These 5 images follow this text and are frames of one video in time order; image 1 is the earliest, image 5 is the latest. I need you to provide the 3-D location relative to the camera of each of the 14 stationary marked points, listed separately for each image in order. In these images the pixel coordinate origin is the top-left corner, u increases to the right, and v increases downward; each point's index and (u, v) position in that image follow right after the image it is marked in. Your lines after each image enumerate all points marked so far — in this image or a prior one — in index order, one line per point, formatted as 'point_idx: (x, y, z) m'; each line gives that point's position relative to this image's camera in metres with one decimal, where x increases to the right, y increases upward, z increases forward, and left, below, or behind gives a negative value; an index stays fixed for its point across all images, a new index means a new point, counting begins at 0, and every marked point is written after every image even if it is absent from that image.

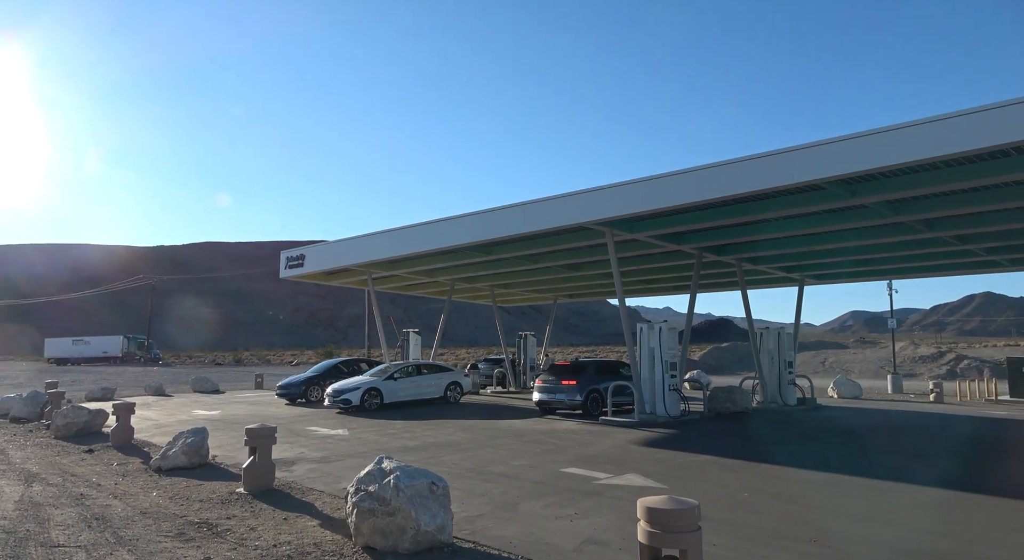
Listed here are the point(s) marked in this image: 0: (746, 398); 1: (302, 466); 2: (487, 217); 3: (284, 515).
0: (+6.1, -3.1, +17.3) m
1: (-3.5, -3.1, +11.0) m
2: (-0.6, +1.7, +17.6) m
3: (-2.7, -2.7, +7.8) m
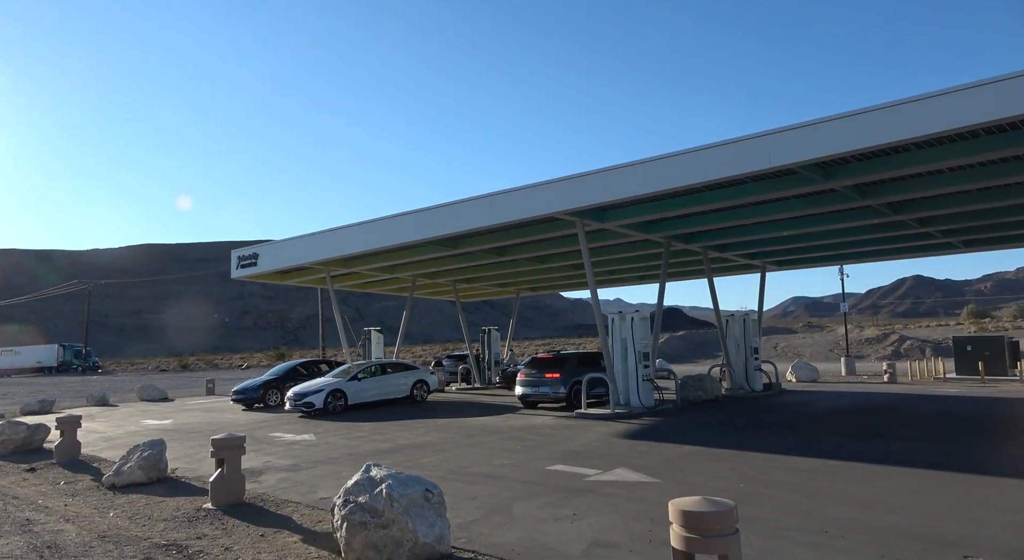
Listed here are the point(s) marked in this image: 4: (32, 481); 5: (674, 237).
0: (+5.3, -2.7, +17.3) m
1: (-3.7, -3.0, +10.3) m
2: (-1.5, +1.9, +17.1) m
3: (-2.7, -2.7, +7.2) m
4: (-8.1, -3.4, +11.2) m
5: (+4.1, +1.1, +17.0) m
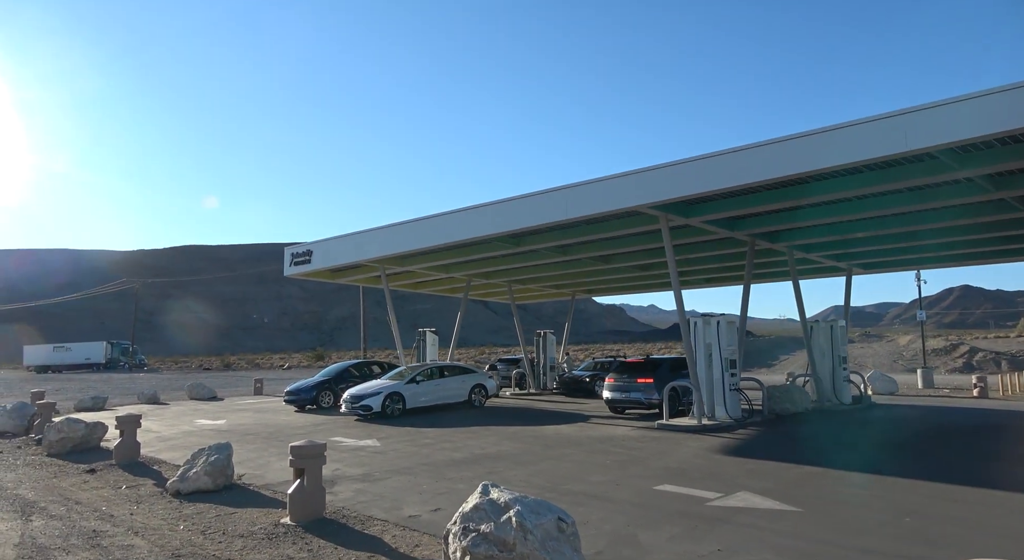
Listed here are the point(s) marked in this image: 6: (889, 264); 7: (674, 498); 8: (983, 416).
0: (+7.0, -2.8, +16.0) m
1: (-2.4, -2.9, +9.5) m
2: (+0.3, +1.9, +16.1) m
3: (-1.5, -2.6, +6.3) m
4: (-6.7, -3.2, +10.6) m
5: (+5.9, +1.1, +15.8) m
6: (+10.8, +0.5, +19.1) m
7: (+1.9, -2.6, +7.8) m
8: (+11.6, -3.4, +16.5) m
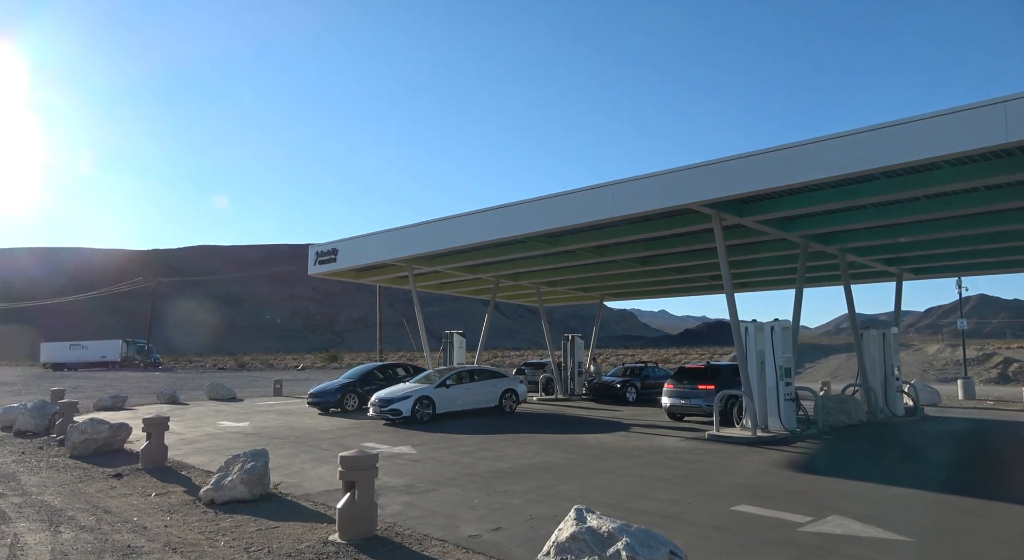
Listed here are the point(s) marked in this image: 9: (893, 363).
0: (+7.9, -2.9, +15.2) m
1: (-1.6, -2.9, +8.8) m
2: (+1.2, +1.9, +15.5) m
3: (-0.8, -2.6, +5.6) m
4: (-5.9, -3.2, +10.0) m
5: (+6.8, +1.0, +15.0) m
6: (+11.8, +0.3, +18.2) m
7: (+2.6, -2.6, +7.1) m
8: (+12.5, -3.5, +15.6) m
9: (+9.5, -2.1, +16.7) m
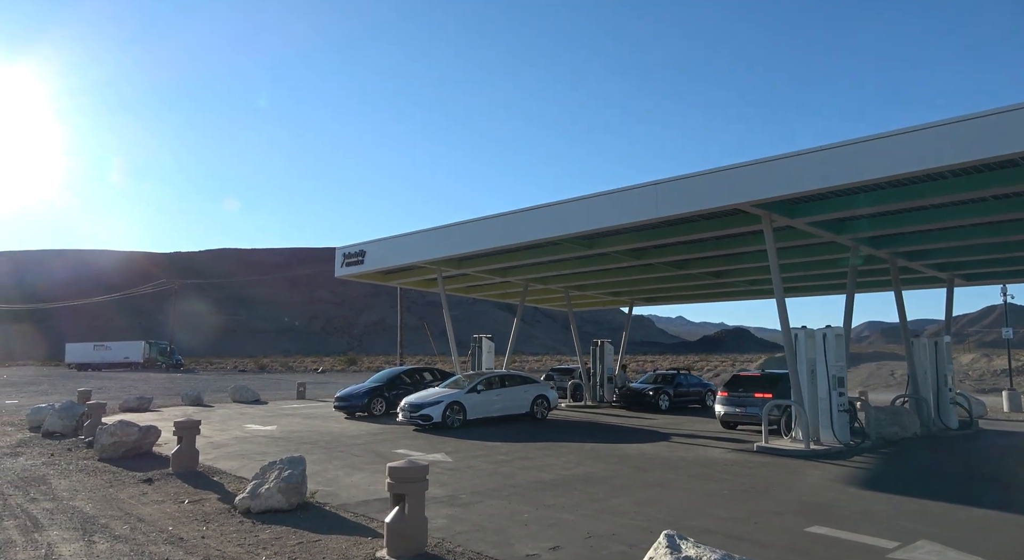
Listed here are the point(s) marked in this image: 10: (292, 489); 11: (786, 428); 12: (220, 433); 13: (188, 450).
0: (+8.7, -3.0, +14.5) m
1: (-1.0, -2.9, +8.4) m
2: (+2.1, +1.8, +15.0) m
3: (-0.2, -2.5, +5.2) m
4: (-5.2, -3.1, +9.7) m
5: (+7.6, +0.9, +14.4) m
6: (+12.7, +0.1, +17.5) m
7: (+3.2, -2.6, +6.5) m
8: (+13.3, -3.7, +14.8) m
9: (+10.4, -2.2, +16.0) m
10: (-2.8, -2.7, +8.5) m
11: (+5.6, -3.0, +13.5) m
12: (-7.6, -4.0, +17.4) m
13: (-5.6, -2.9, +11.5) m
